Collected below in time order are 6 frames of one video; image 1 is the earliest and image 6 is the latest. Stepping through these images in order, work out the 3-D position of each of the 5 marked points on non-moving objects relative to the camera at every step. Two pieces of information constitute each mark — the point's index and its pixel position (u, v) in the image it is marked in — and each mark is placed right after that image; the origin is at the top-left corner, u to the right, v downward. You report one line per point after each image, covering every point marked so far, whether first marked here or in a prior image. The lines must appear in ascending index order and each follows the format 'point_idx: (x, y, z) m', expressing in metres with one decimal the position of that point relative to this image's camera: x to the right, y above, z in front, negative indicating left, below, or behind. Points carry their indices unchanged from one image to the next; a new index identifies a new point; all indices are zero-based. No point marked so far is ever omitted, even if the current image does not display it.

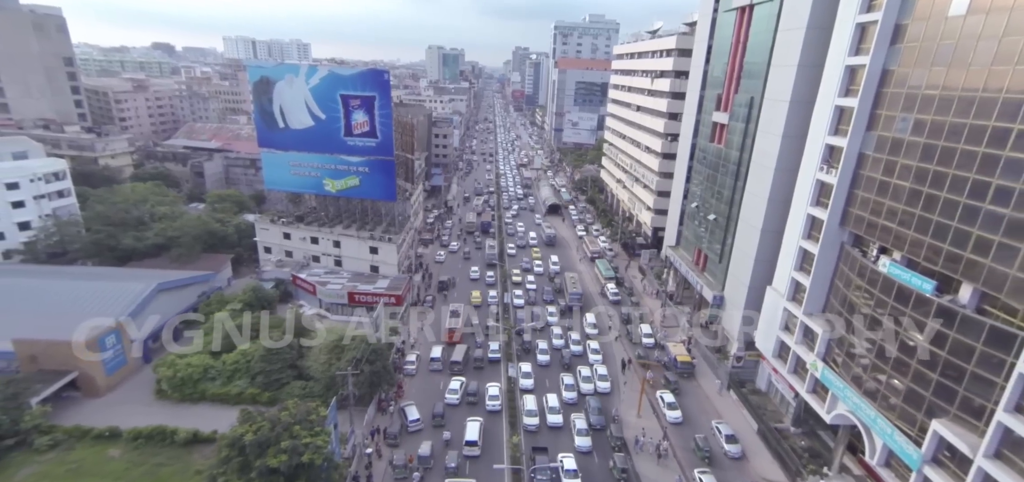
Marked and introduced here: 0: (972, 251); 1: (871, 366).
0: (+14.9, -0.2, +16.2) m
1: (+14.4, -5.0, +20.0) m
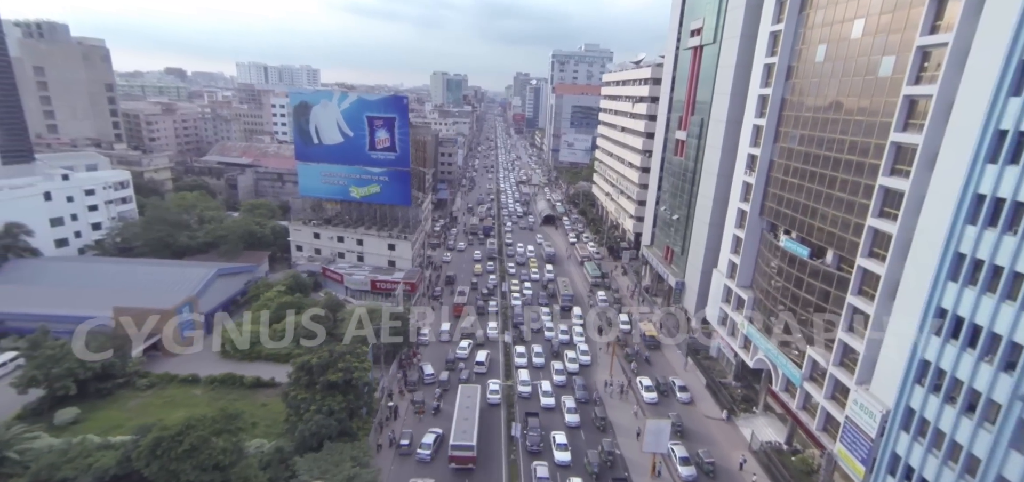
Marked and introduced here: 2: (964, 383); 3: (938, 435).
0: (+14.6, +0.9, +22.9) m
1: (+14.1, -4.1, +26.5) m
2: (+13.3, -4.2, +14.6) m
3: (+13.4, -6.1, +15.5) m
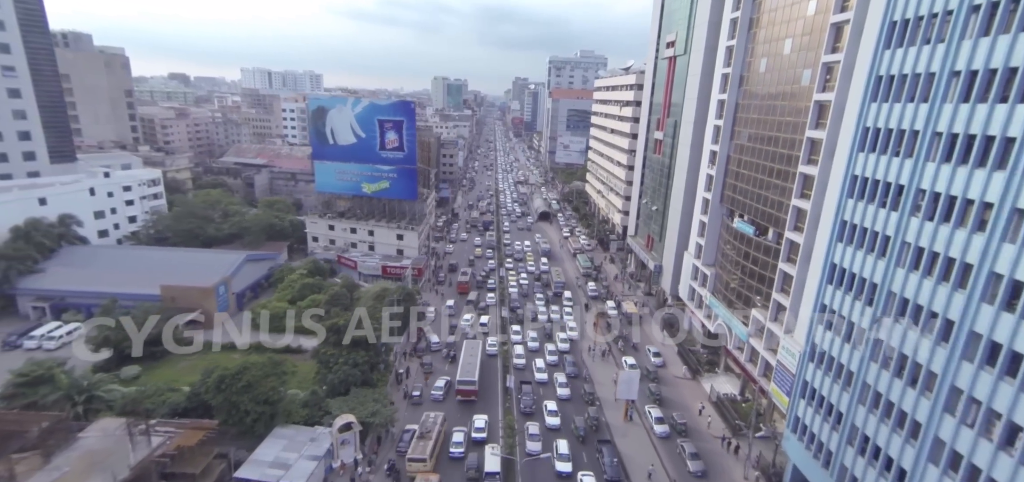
0: (+14.3, +2.0, +27.7) m
1: (+13.8, -3.0, +31.2) m
2: (+13.0, -3.0, +19.3) m
3: (+13.1, -4.9, +20.2) m
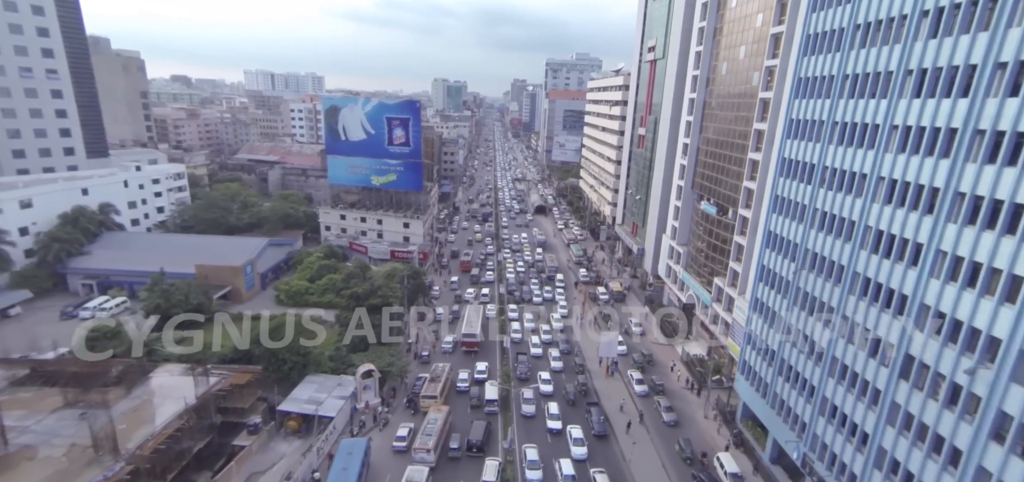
0: (+14.0, +3.4, +32.2) m
1: (+13.5, -1.6, +35.7) m
2: (+12.8, -1.6, +23.8) m
3: (+12.9, -3.4, +24.7) m
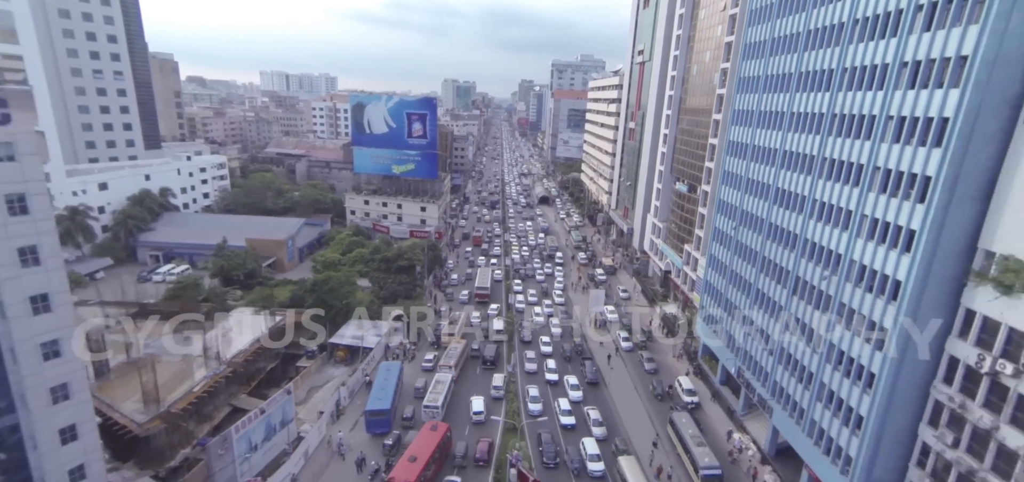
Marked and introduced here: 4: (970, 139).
0: (+14.3, +5.5, +38.5) m
1: (+13.9, +0.5, +42.1) m
2: (+13.0, +0.5, +30.2) m
3: (+13.0, -1.3, +31.0) m
4: (+13.6, +3.0, +14.7) m
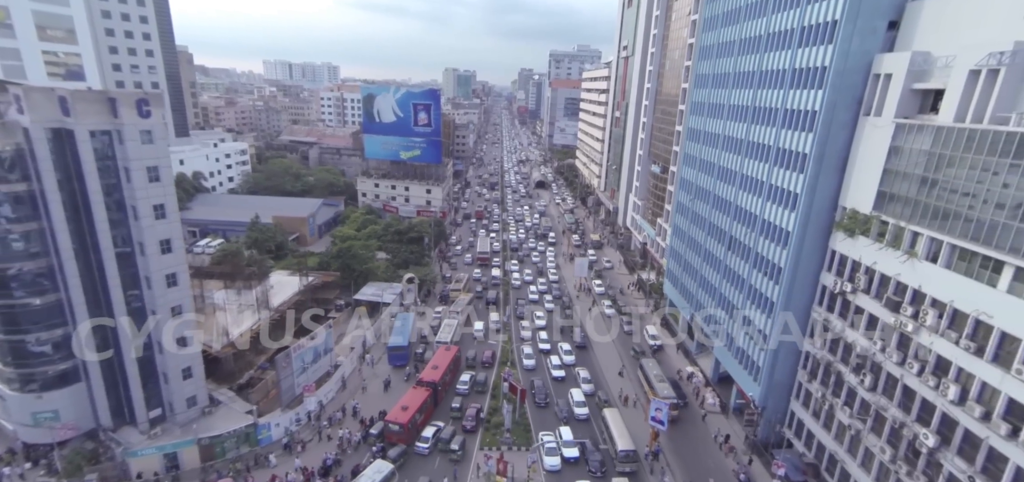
0: (+14.0, +7.8, +44.4) m
1: (+13.5, +2.9, +48.0) m
2: (+12.6, +2.6, +36.1) m
3: (+12.7, +0.8, +37.0) m
4: (+13.2, +4.8, +20.6) m
